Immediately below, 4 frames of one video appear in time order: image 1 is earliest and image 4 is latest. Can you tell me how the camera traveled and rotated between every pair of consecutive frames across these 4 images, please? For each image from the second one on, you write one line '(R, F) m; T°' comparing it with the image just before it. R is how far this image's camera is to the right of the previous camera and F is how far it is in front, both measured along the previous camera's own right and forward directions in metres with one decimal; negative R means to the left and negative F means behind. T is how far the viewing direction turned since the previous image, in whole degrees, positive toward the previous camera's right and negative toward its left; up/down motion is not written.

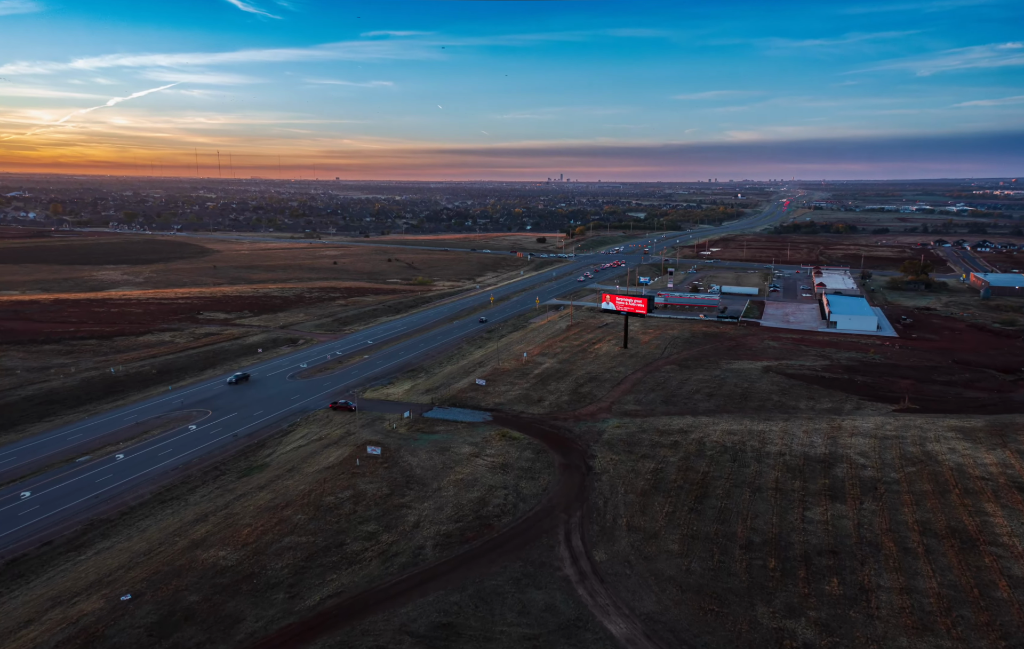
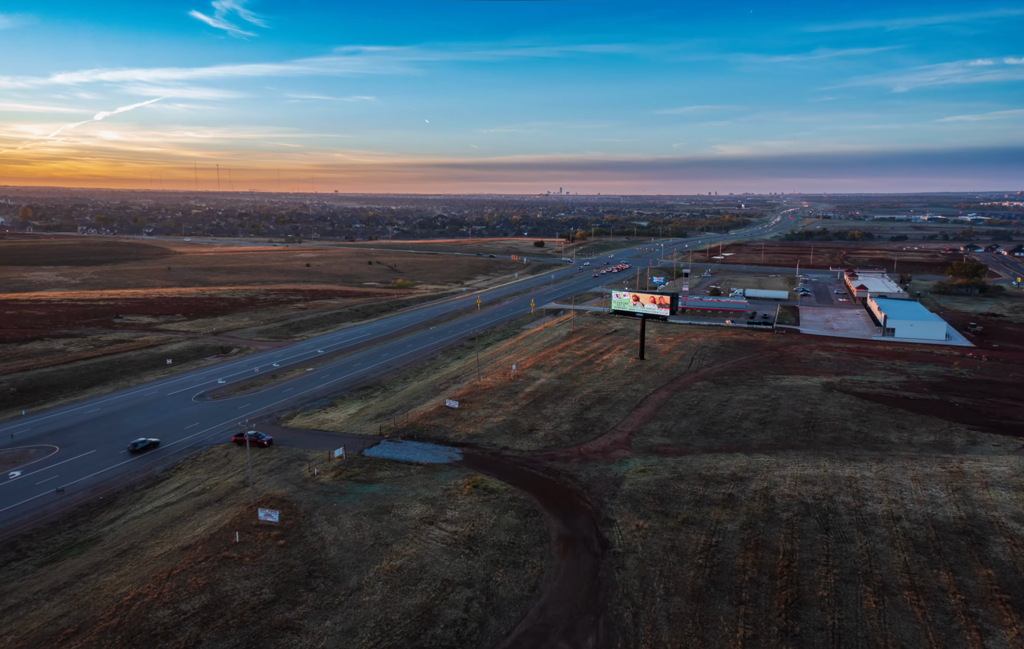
(+1.2, +16.3) m; 0°
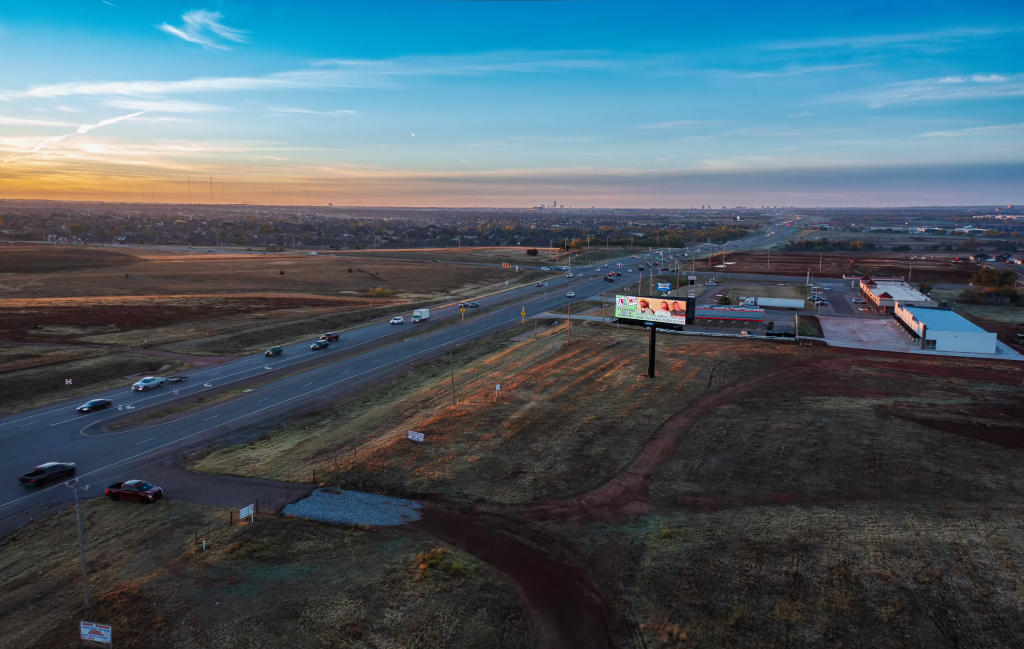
(+0.7, +10.2) m; 0°
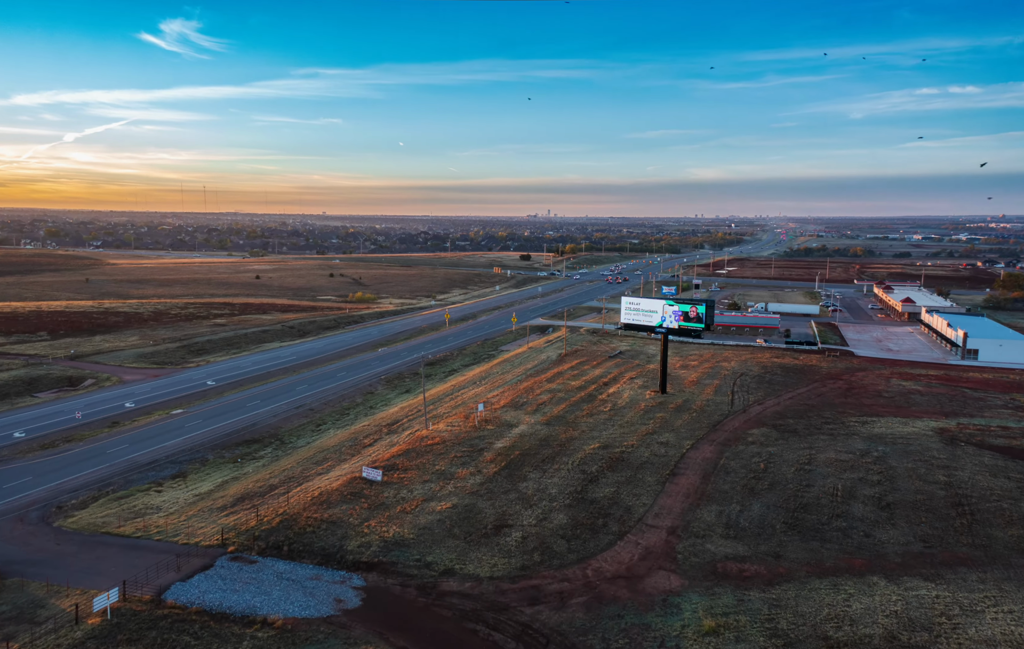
(+0.4, +8.0) m; 0°
